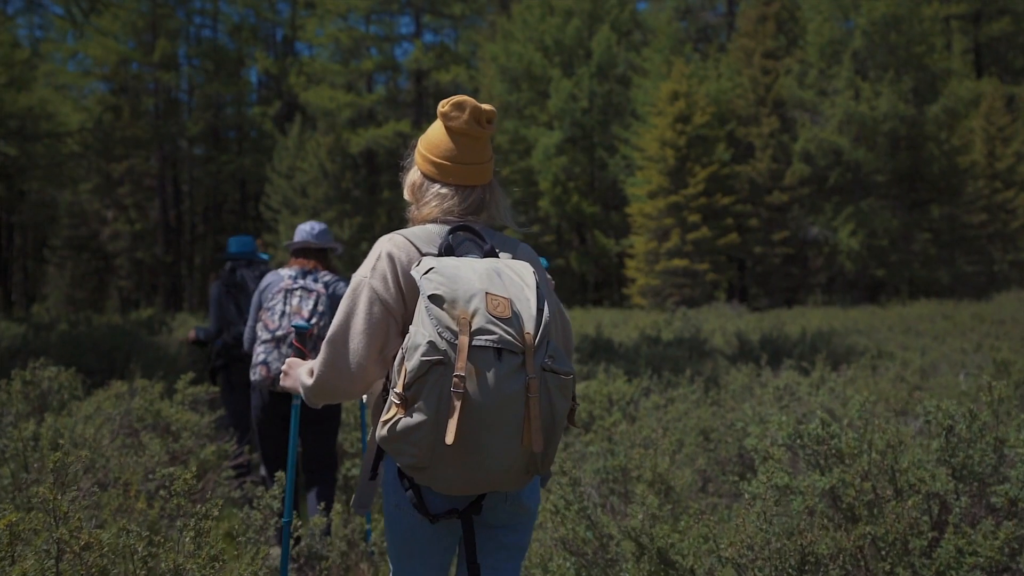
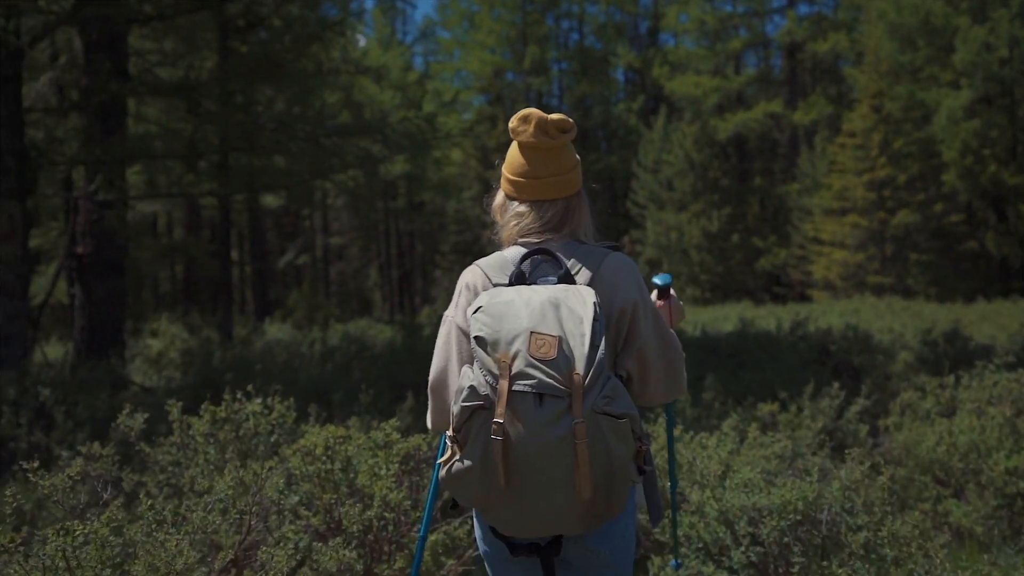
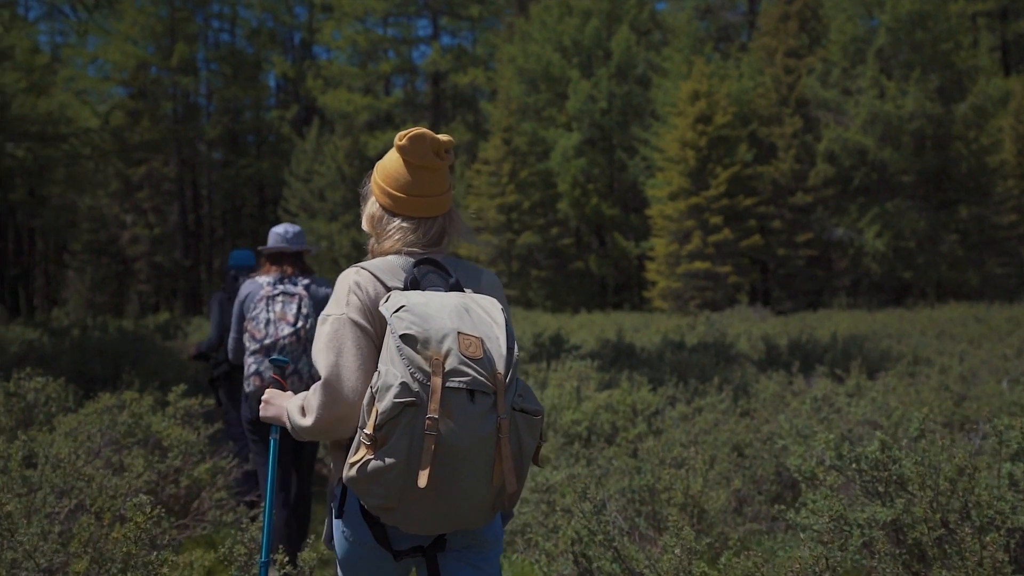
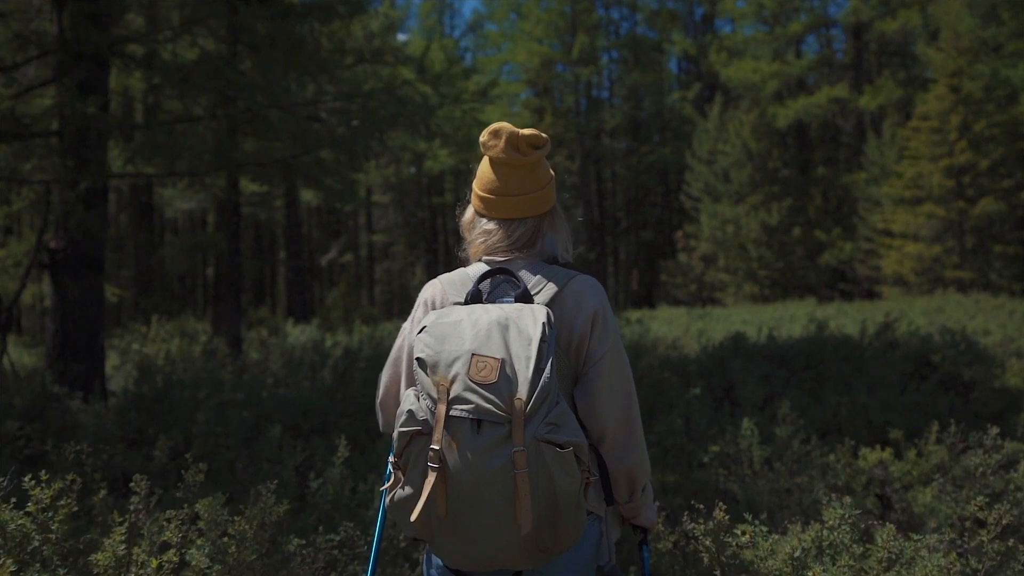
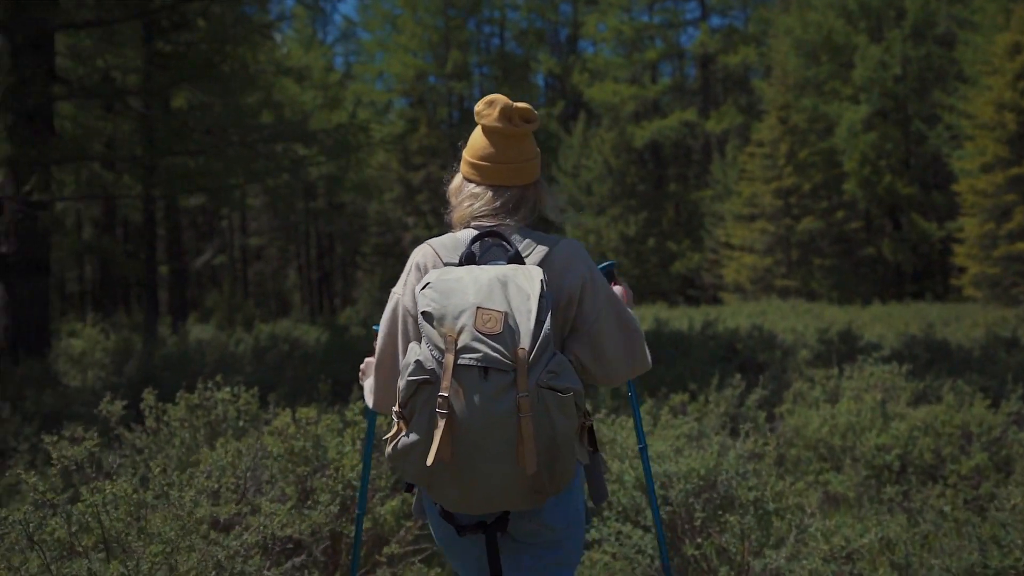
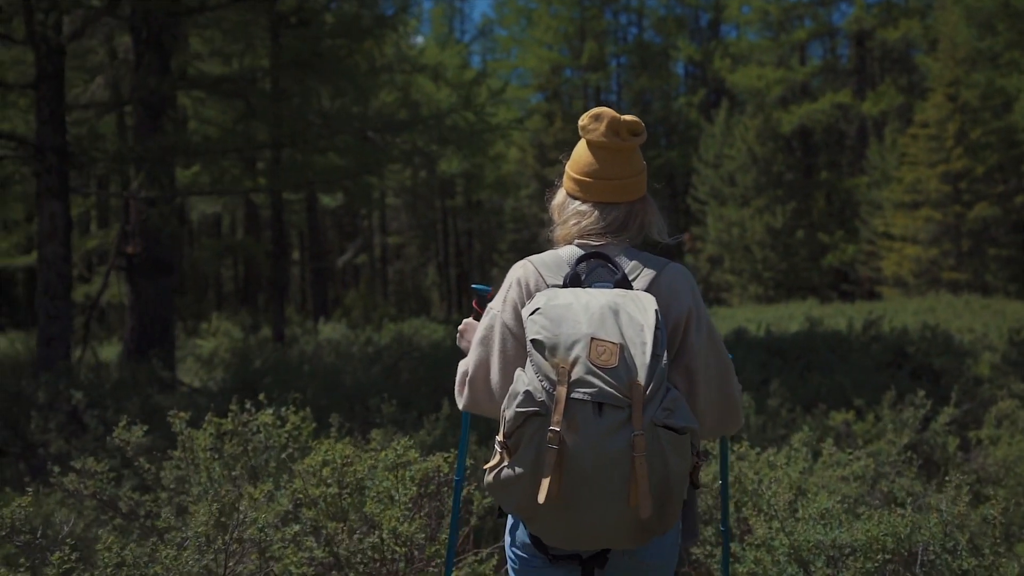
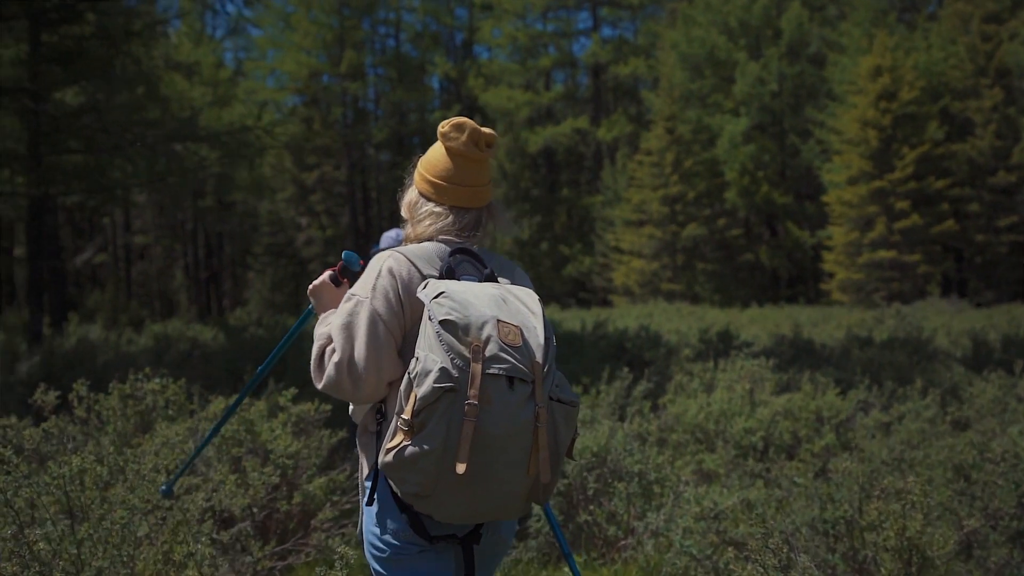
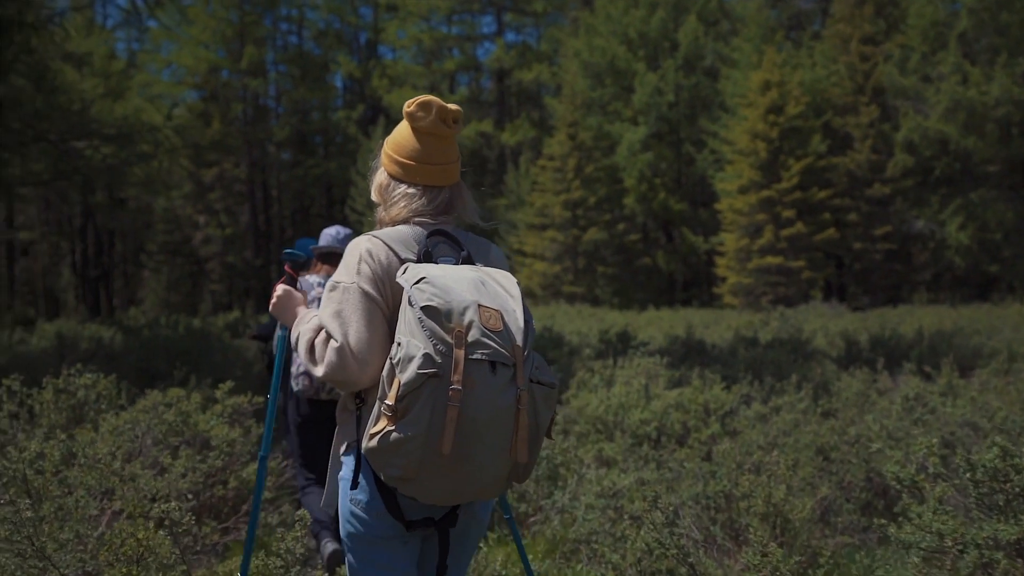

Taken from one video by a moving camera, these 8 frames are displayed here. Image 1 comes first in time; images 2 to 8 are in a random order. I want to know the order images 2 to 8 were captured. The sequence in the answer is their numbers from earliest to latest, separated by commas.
3, 8, 7, 5, 2, 6, 4
